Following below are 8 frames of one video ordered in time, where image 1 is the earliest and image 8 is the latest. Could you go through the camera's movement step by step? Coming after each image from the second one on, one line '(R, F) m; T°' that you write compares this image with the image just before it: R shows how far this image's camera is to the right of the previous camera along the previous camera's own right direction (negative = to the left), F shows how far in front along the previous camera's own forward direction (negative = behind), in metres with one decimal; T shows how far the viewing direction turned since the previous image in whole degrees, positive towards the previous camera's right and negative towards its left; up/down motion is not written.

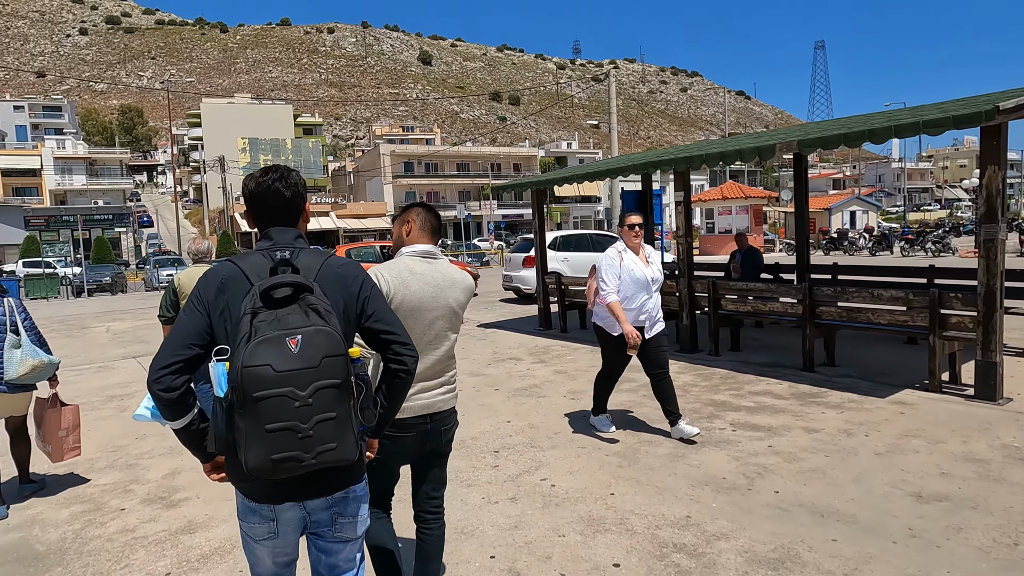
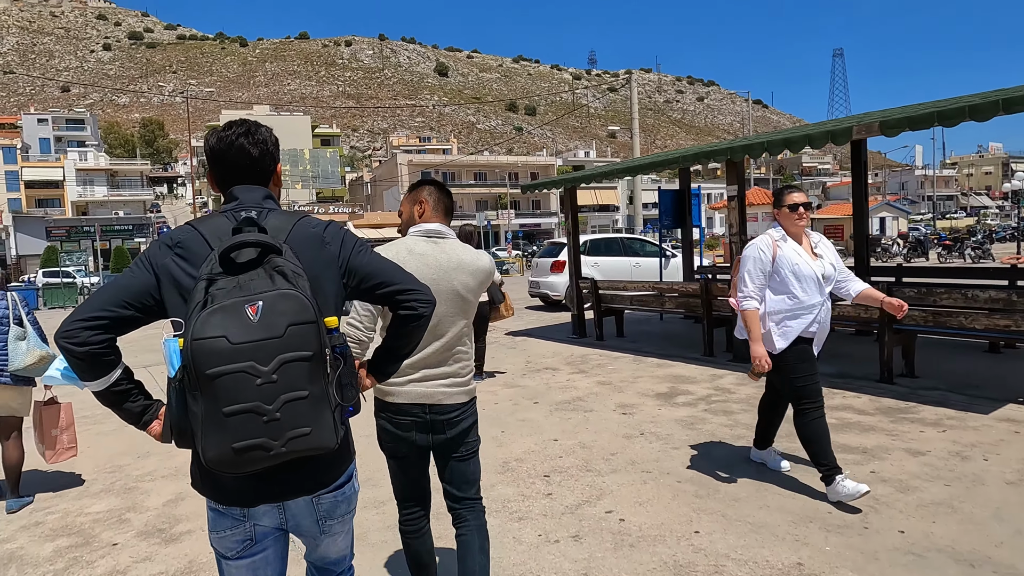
(-0.2, +0.6) m; -1°
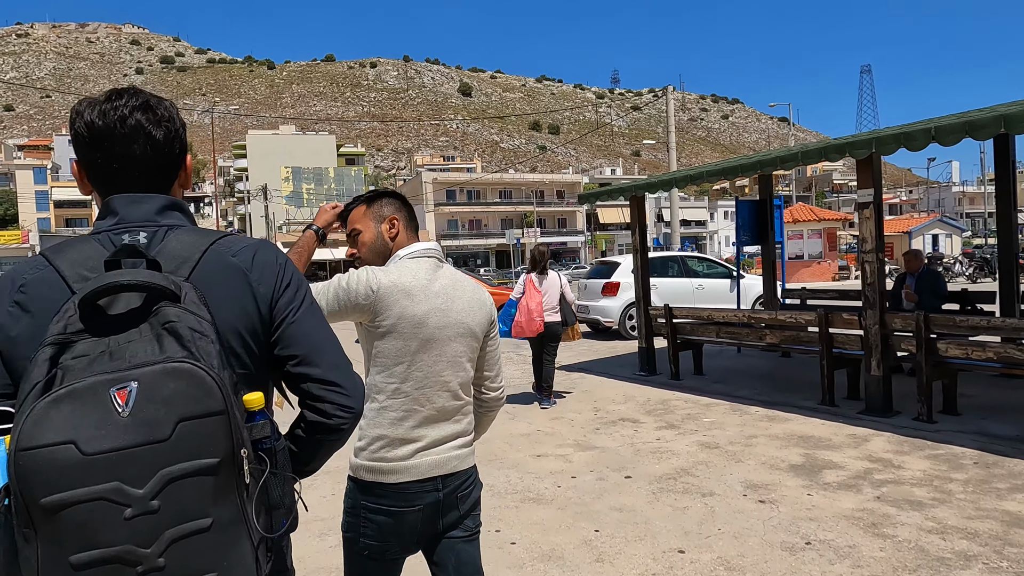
(-0.4, +1.5) m; -2°
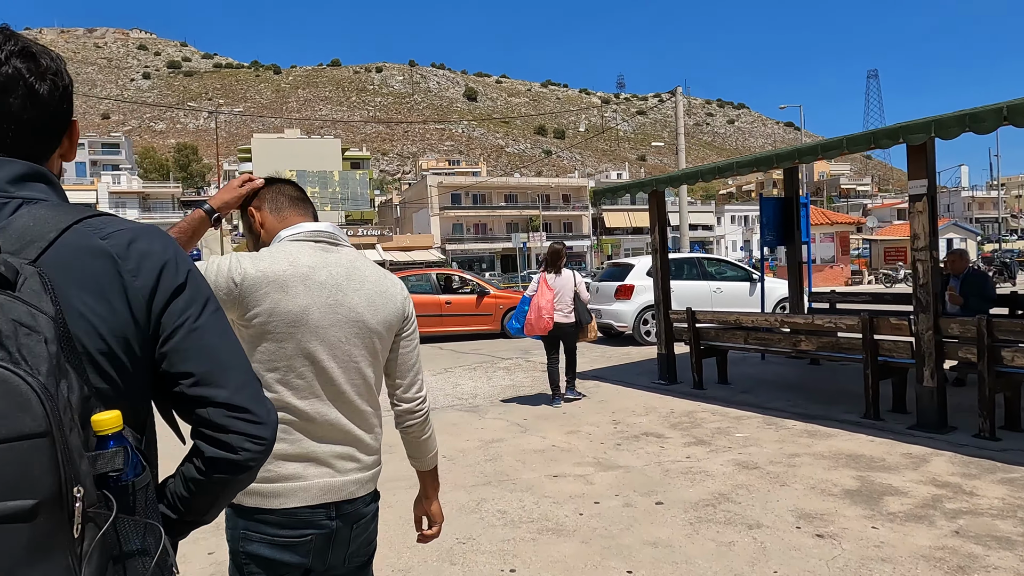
(-0.1, +0.5) m; 0°
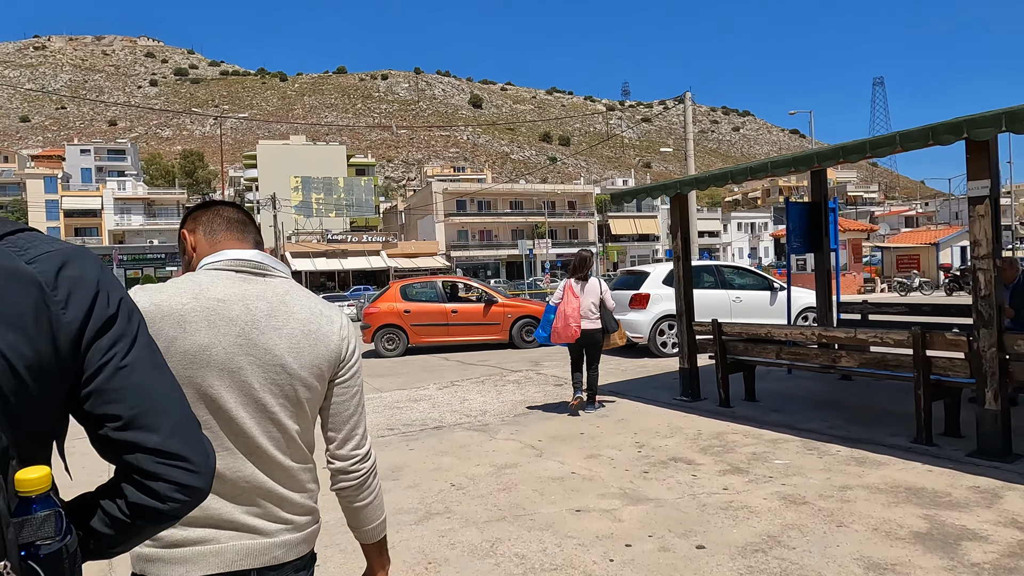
(-0.1, +0.5) m; 0°
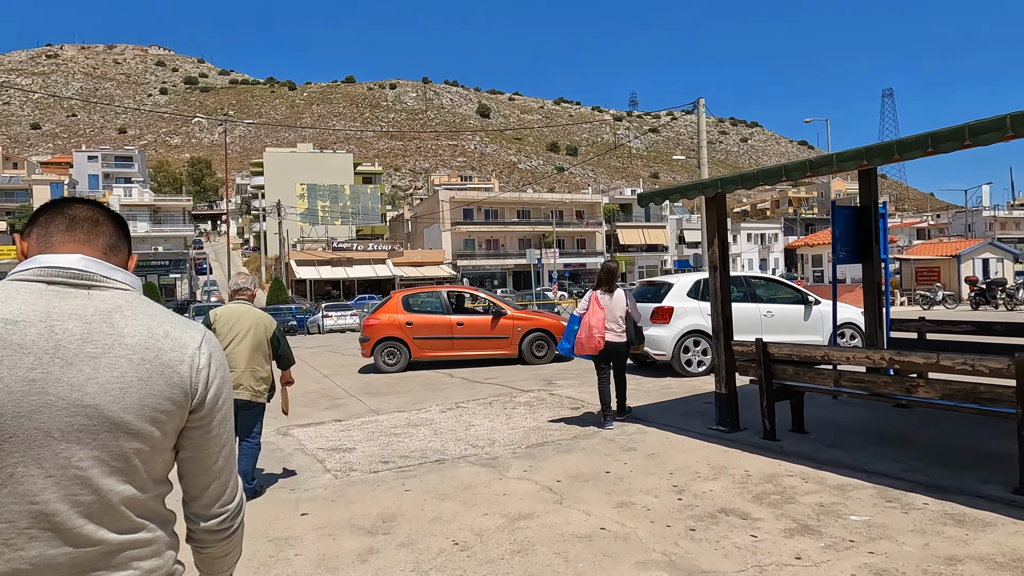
(-0.1, +0.9) m; -1°
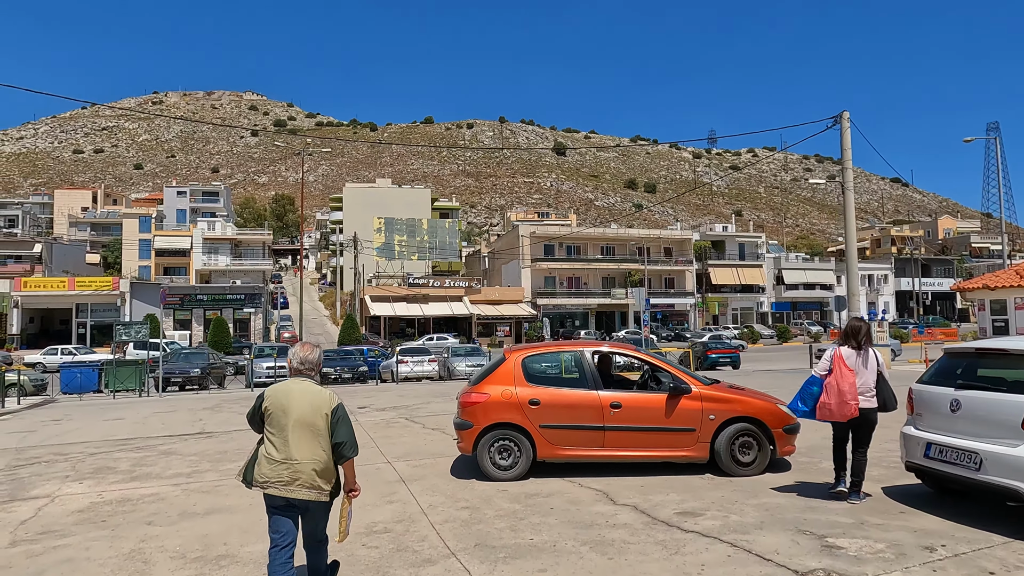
(-1.3, +4.3) m; -6°
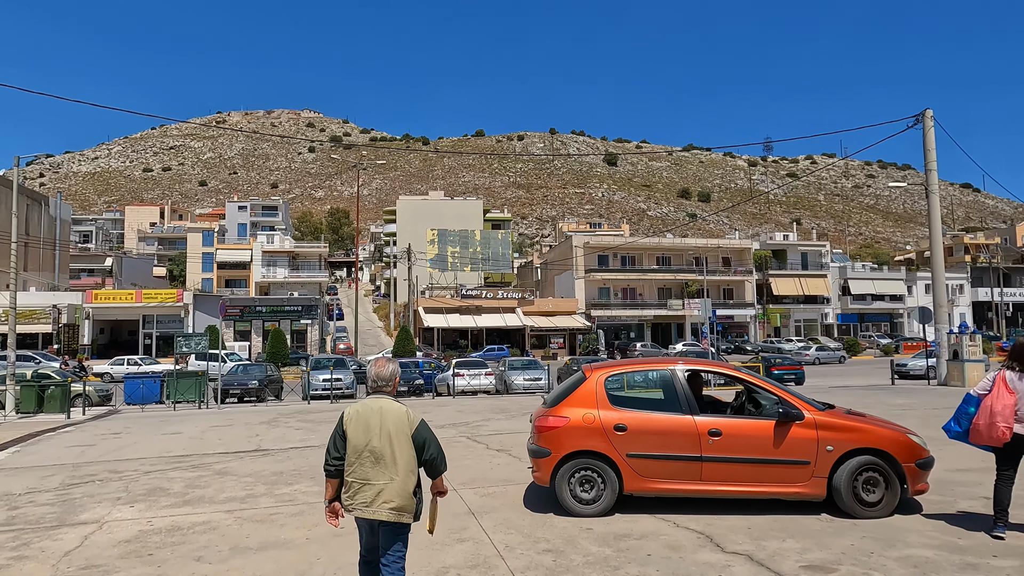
(-0.3, +0.8) m; -4°
